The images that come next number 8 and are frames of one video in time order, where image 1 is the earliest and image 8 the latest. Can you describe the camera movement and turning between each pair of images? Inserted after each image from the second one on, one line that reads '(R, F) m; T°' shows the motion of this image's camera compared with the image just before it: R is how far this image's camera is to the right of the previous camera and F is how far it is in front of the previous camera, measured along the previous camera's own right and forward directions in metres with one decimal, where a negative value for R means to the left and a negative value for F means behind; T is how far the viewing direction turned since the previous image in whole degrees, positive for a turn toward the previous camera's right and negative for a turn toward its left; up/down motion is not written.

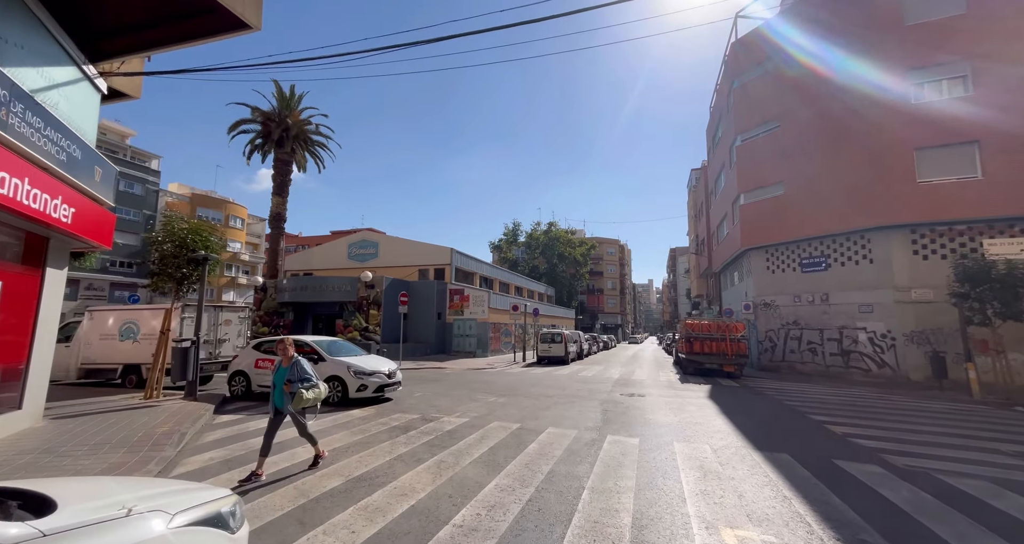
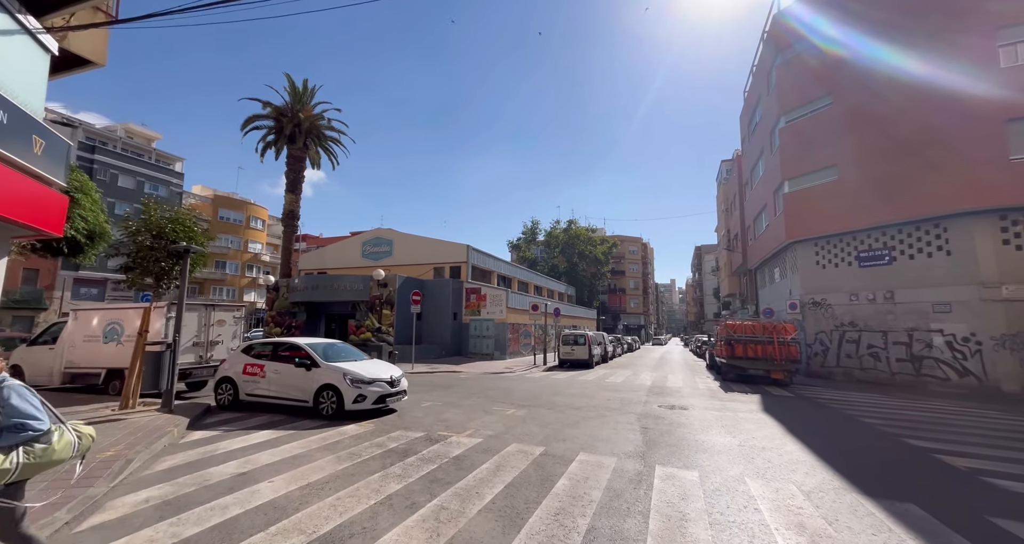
(0.0, +1.4) m; -2°
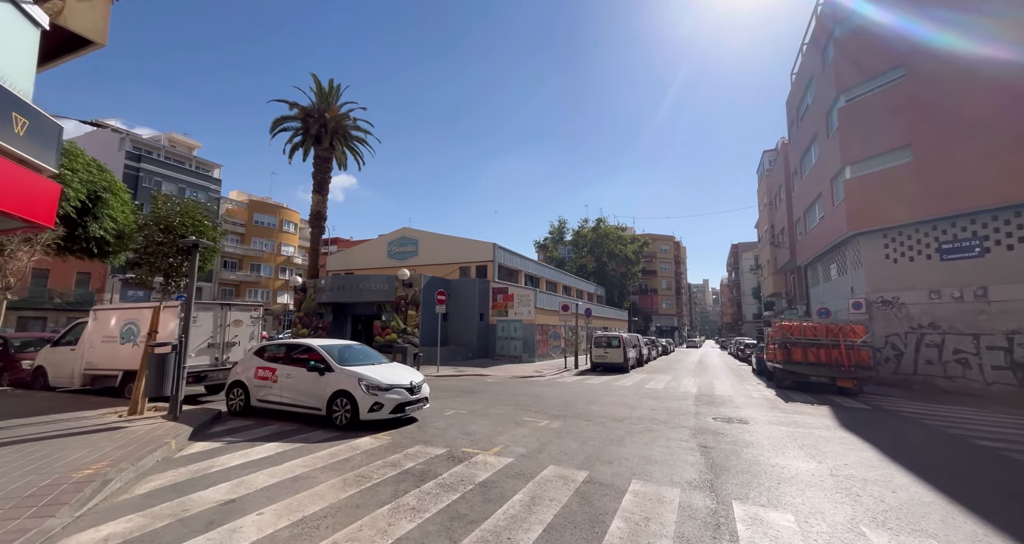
(-0.1, +1.0) m; -3°
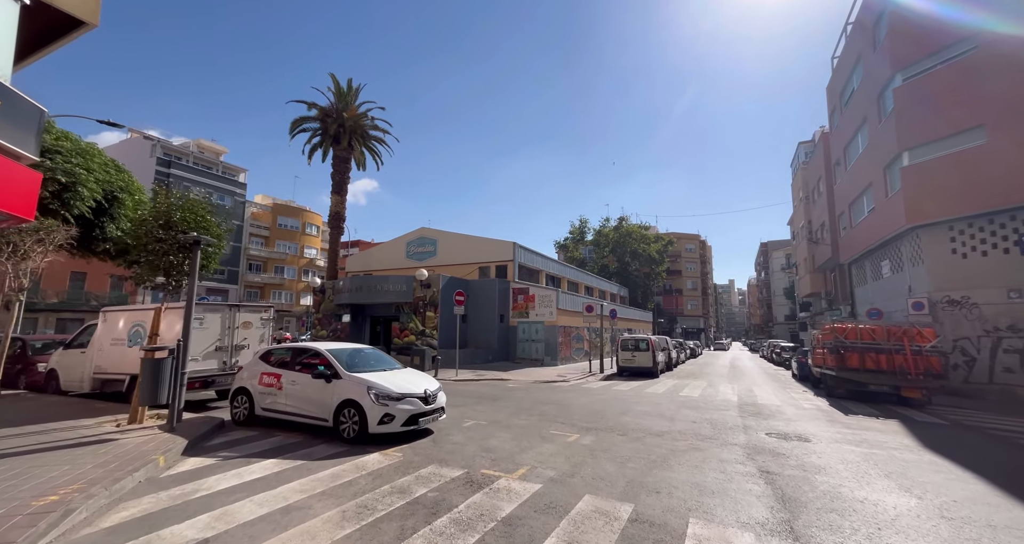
(-0.1, +0.9) m; -3°
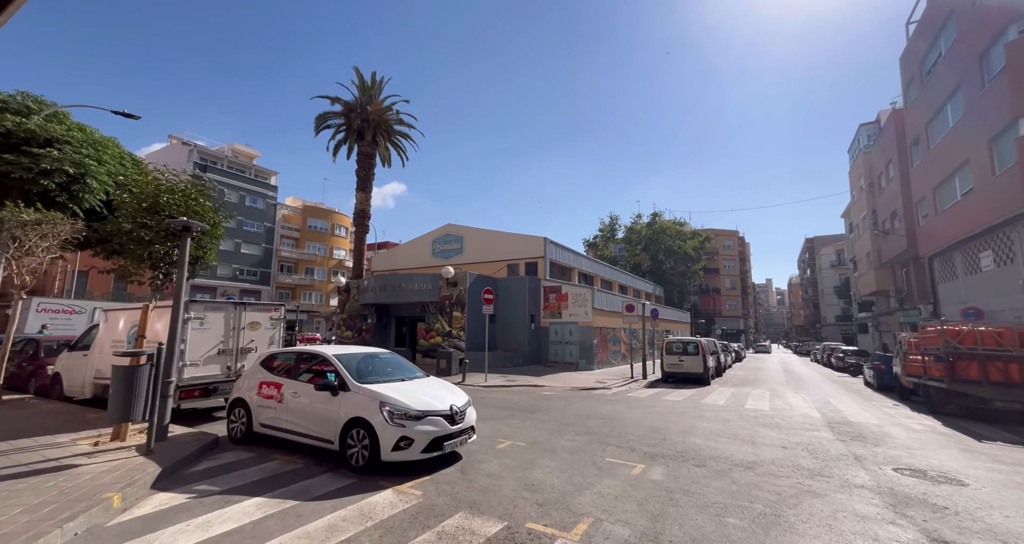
(-0.3, +1.5) m; -3°
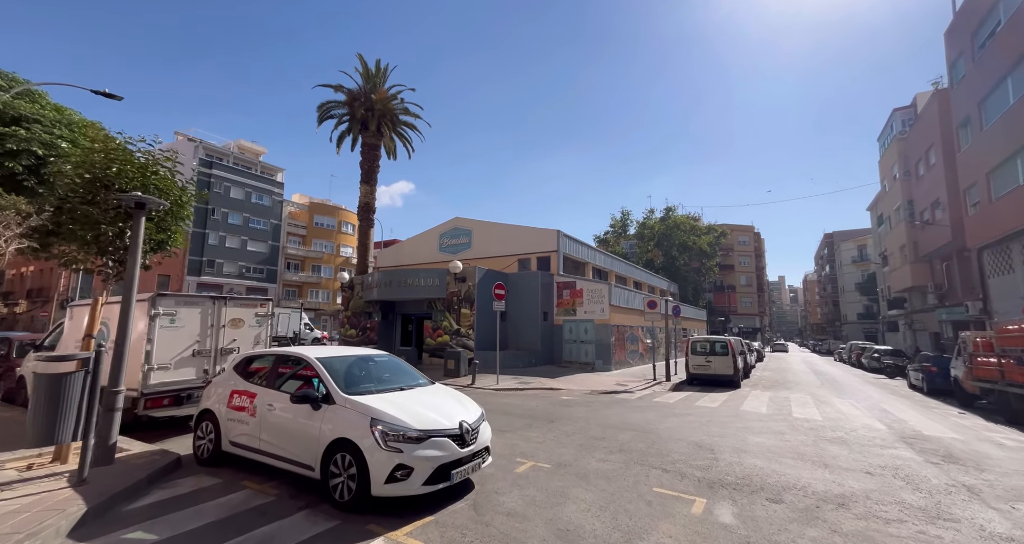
(-0.2, +1.3) m; -1°
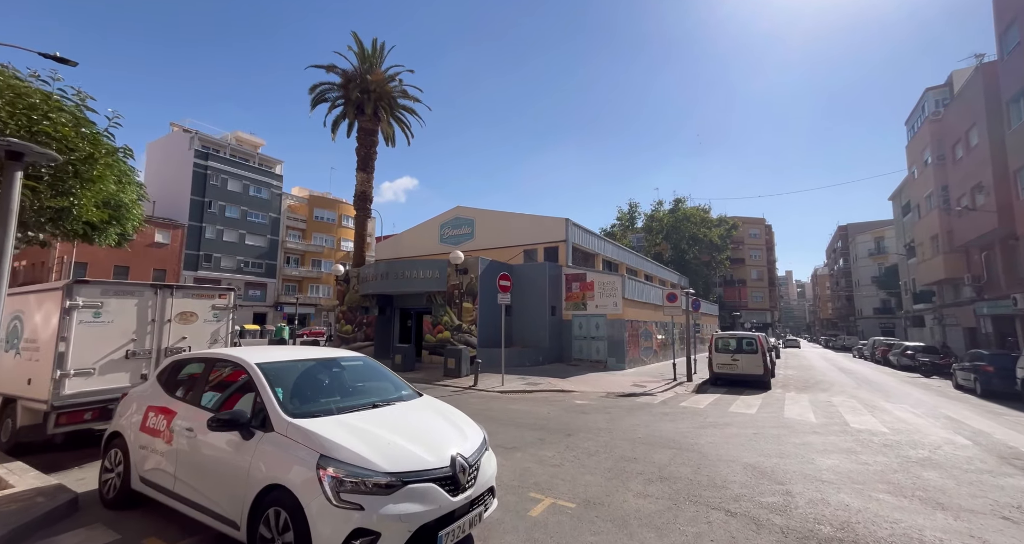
(-0.1, +1.6) m; 0°
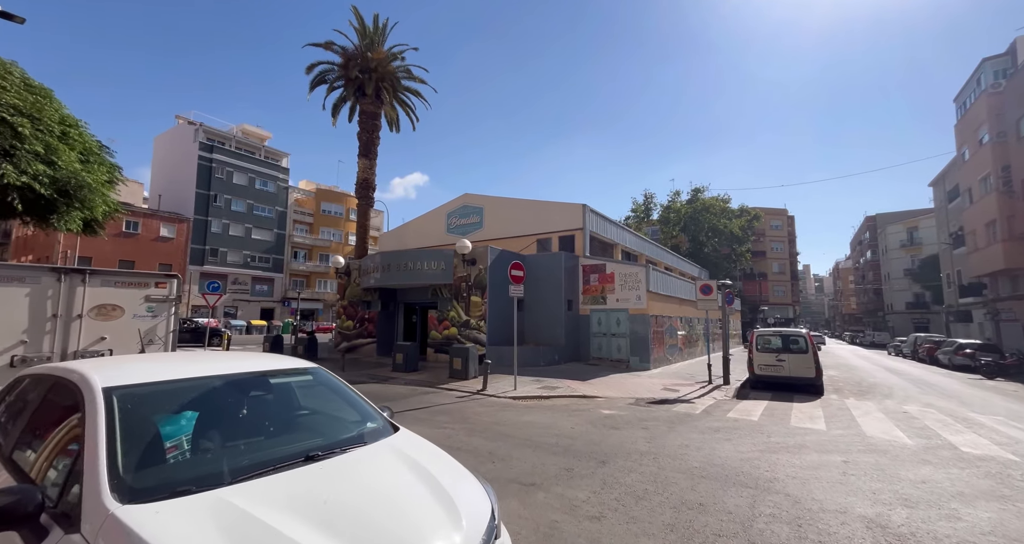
(-0.1, +1.8) m; -1°
